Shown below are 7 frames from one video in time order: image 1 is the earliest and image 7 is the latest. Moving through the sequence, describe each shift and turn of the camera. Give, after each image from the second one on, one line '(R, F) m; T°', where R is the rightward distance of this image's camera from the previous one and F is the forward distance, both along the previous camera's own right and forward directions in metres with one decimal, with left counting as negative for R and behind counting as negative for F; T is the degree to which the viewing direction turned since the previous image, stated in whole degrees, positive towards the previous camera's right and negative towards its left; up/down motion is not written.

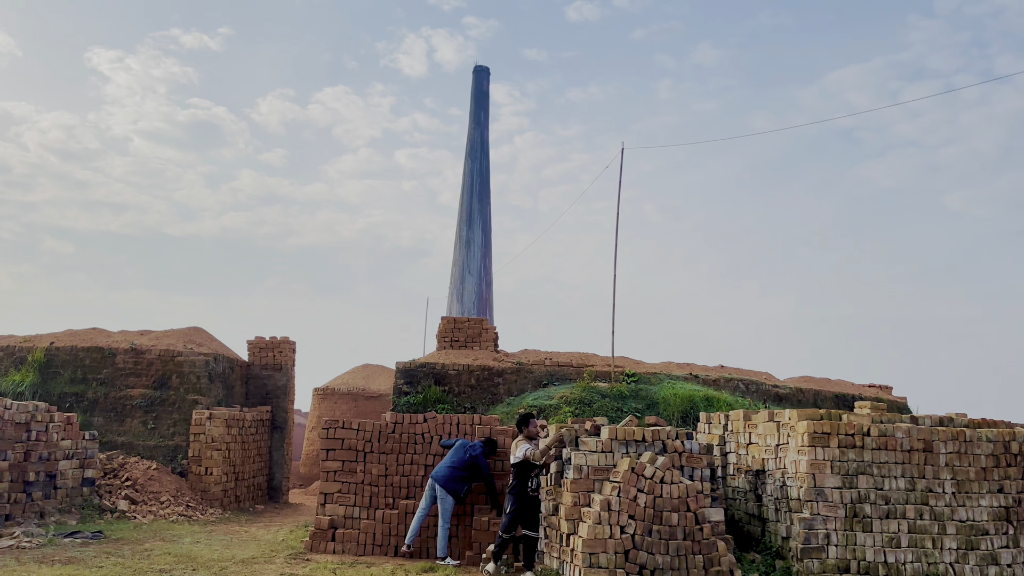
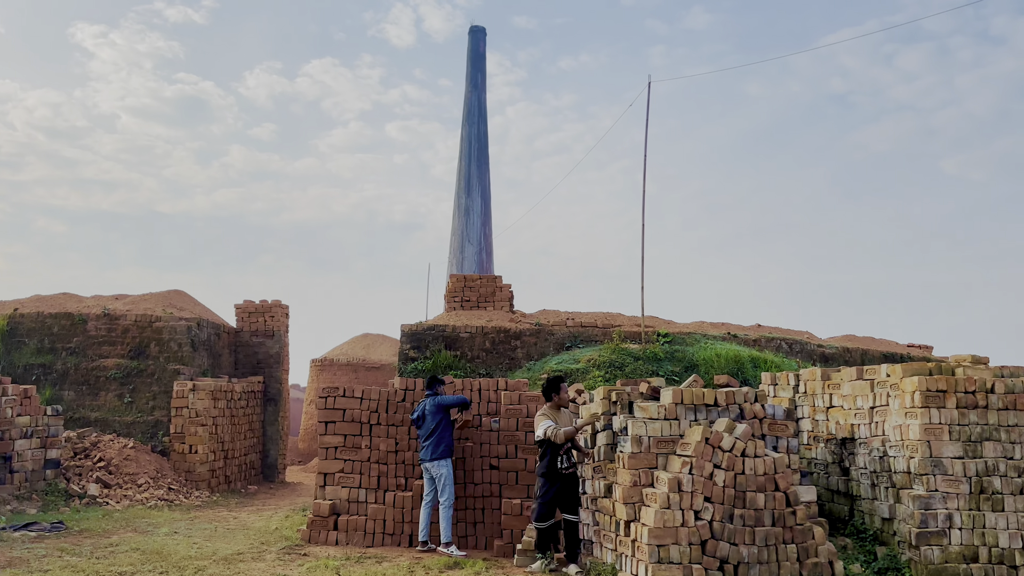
(-0.4, +1.7) m; 0°
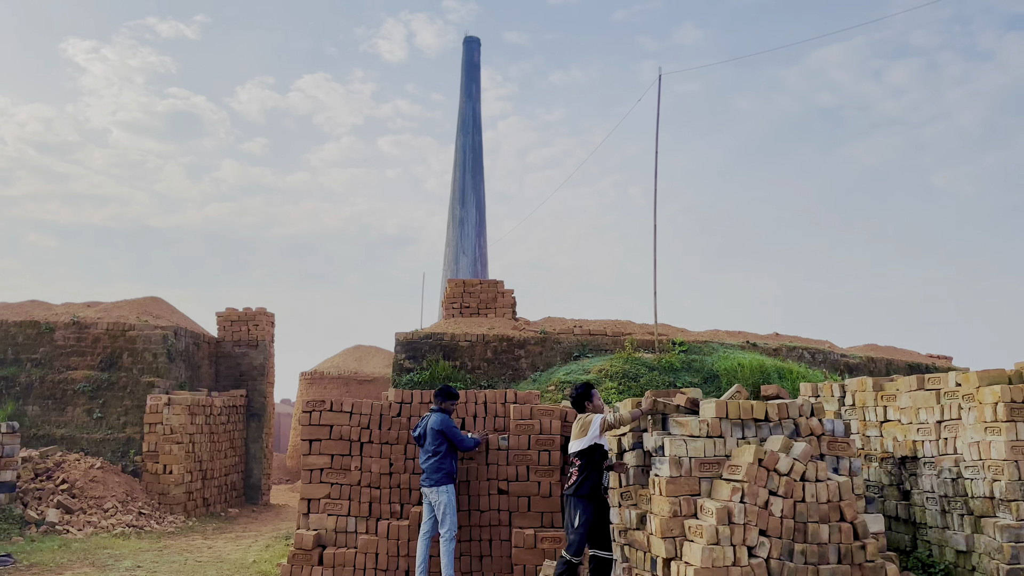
(-0.2, +1.1) m; +1°
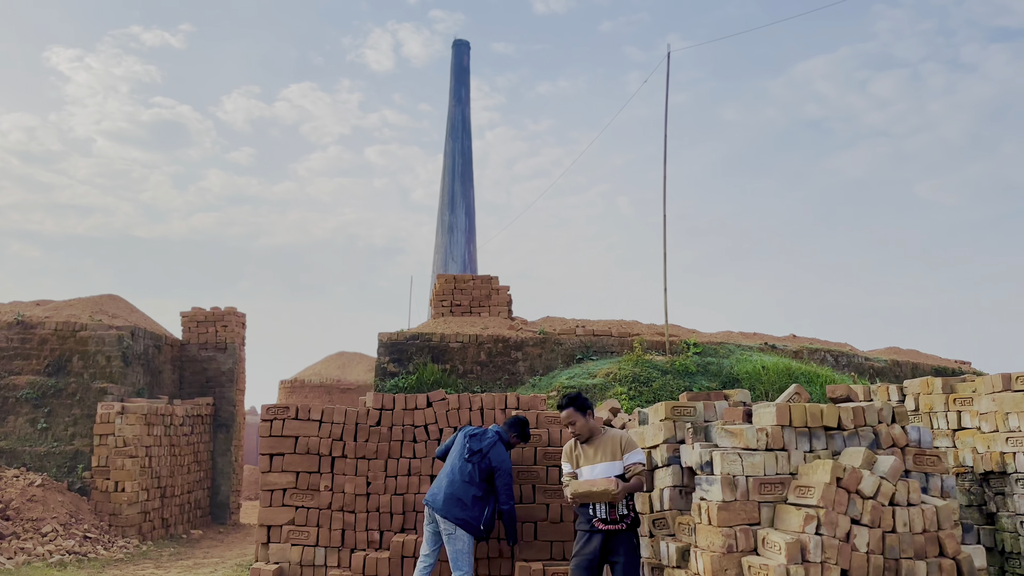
(-0.1, +1.3) m; +1°
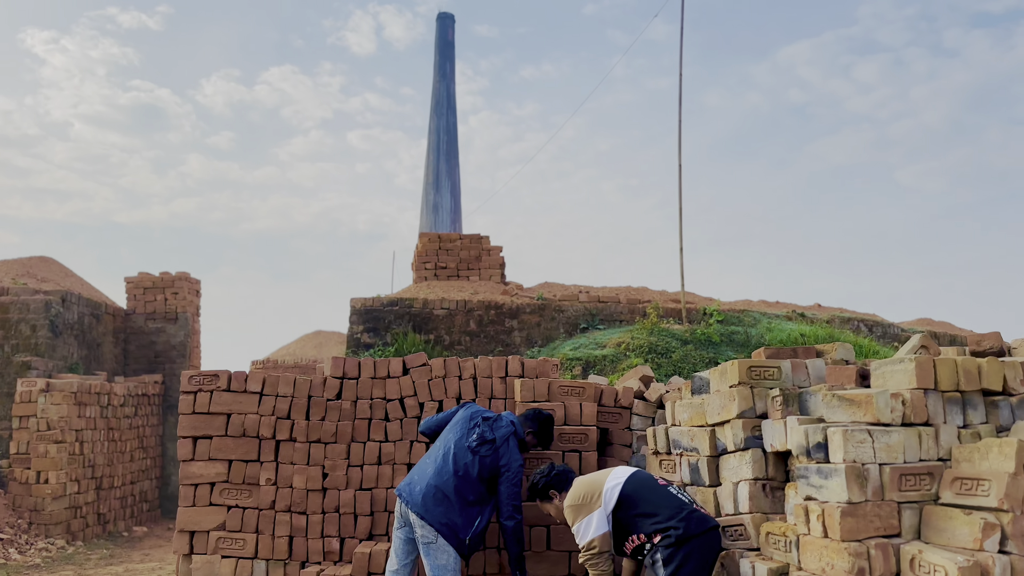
(-0.1, +1.6) m; +1°
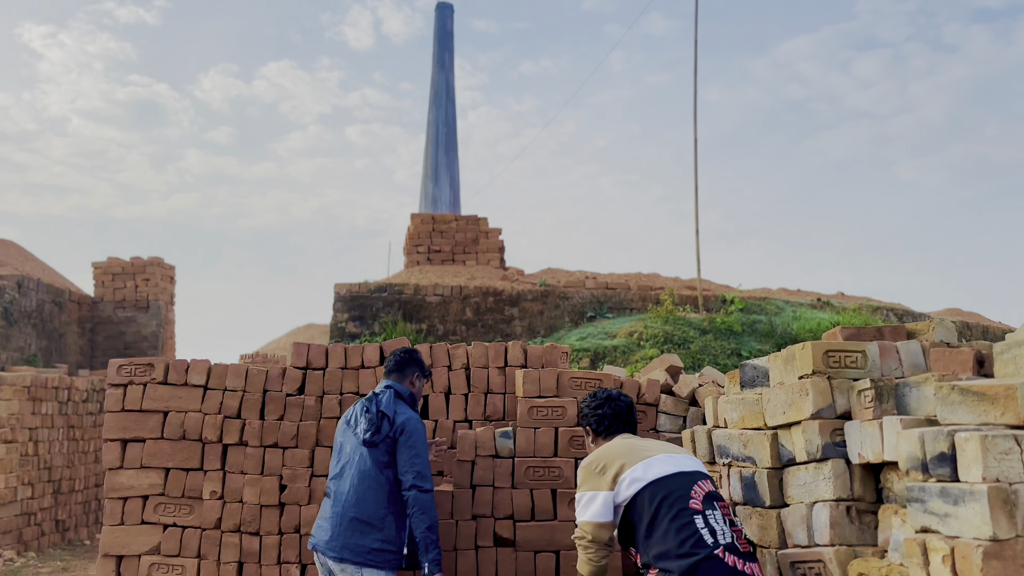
(0.0, +0.9) m; 0°
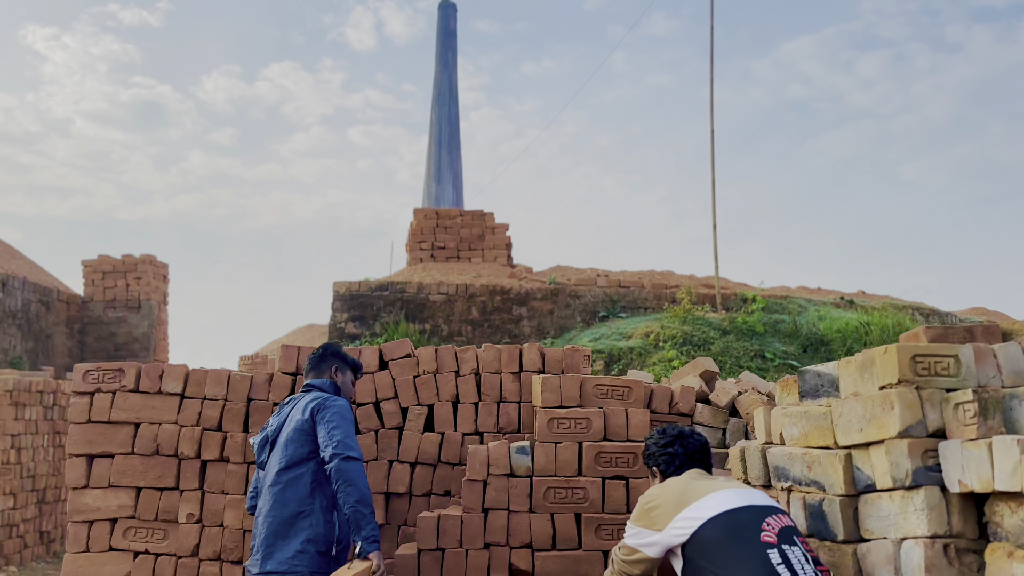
(-0.1, +0.5) m; 0°
